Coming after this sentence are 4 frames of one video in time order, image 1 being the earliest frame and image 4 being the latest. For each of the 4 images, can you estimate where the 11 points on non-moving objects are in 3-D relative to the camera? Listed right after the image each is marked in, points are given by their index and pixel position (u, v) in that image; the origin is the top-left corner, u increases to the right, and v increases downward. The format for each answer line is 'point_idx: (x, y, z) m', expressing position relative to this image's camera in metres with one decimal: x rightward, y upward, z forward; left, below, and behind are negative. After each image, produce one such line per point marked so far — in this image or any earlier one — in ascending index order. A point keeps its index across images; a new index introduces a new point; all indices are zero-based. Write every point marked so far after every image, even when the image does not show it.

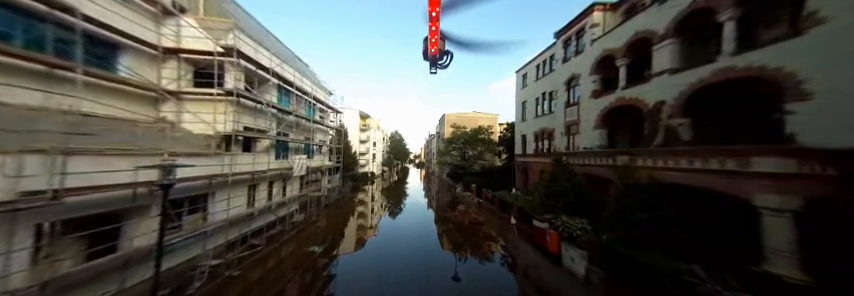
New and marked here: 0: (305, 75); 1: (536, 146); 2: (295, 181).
0: (-7.5, +4.5, +11.6) m
1: (+7.9, +0.1, +13.9) m
2: (-7.7, -1.9, +11.1) m
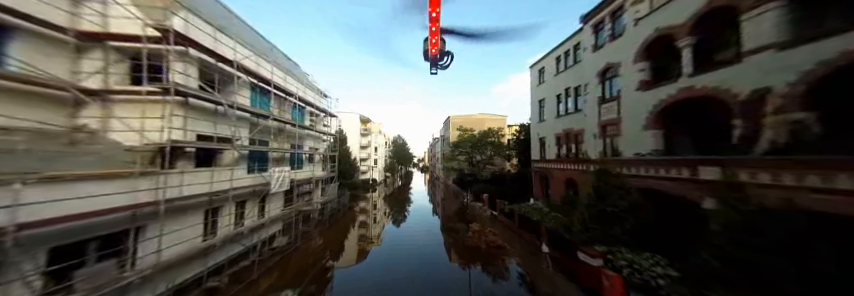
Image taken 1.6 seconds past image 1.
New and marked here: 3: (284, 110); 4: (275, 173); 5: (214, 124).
0: (-7.2, +4.0, +10.0) m
1: (+8.2, -0.2, +12.0) m
2: (-7.4, -2.3, +9.4) m
3: (-7.4, +2.0, +9.9) m
4: (-6.4, -1.0, +8.2) m
5: (-6.8, +0.8, +6.1) m
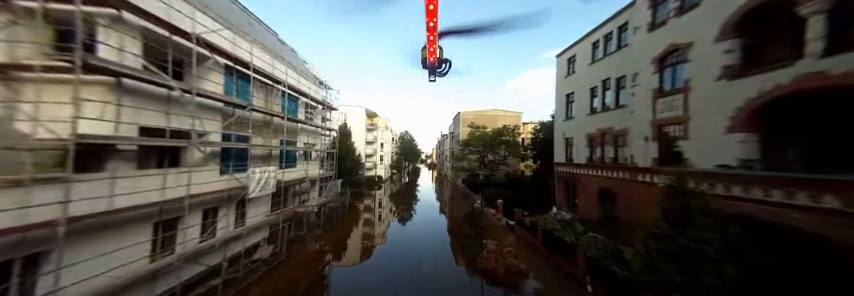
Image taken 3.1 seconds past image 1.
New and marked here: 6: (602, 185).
0: (-6.7, +4.2, +8.7) m
1: (+8.7, -0.3, +10.1) m
2: (-7.1, -2.2, +8.2) m
3: (-6.9, +2.1, +8.6) m
4: (-6.2, -0.9, +6.9) m
5: (-6.6, +0.8, +4.8) m
6: (+8.3, -1.8, +9.2) m
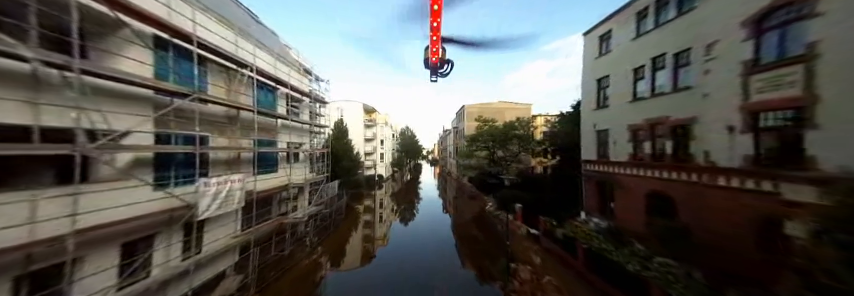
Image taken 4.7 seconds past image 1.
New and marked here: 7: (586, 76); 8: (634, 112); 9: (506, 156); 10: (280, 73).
0: (-6.5, +4.1, +6.8) m
1: (+9.0, -0.1, +8.3) m
2: (-6.7, -2.3, +6.5) m
3: (-6.7, +2.1, +6.8) m
4: (-5.8, -1.0, +5.2) m
5: (-6.3, +0.7, +3.1) m
6: (+8.7, -1.5, +7.4) m
7: (+9.3, +4.3, +11.3) m
8: (+9.1, +1.6, +8.4) m
9: (+7.8, -0.8, +18.8) m
10: (-6.7, +3.5, +8.9) m
